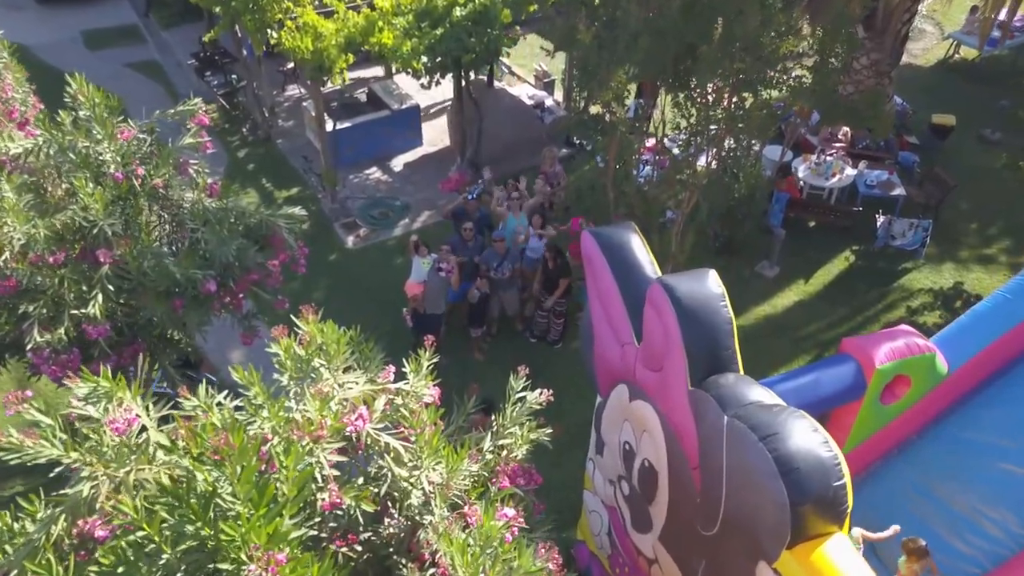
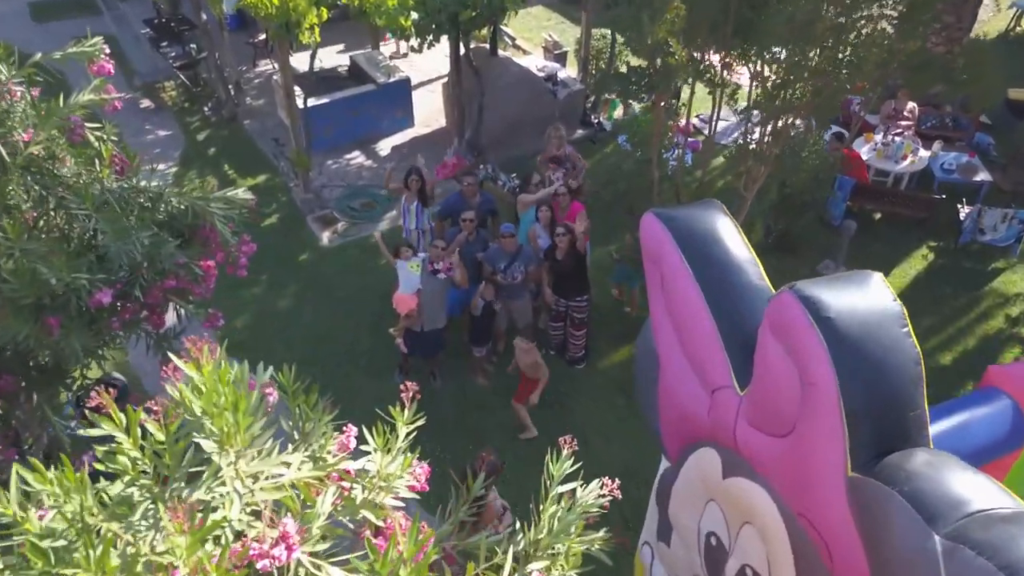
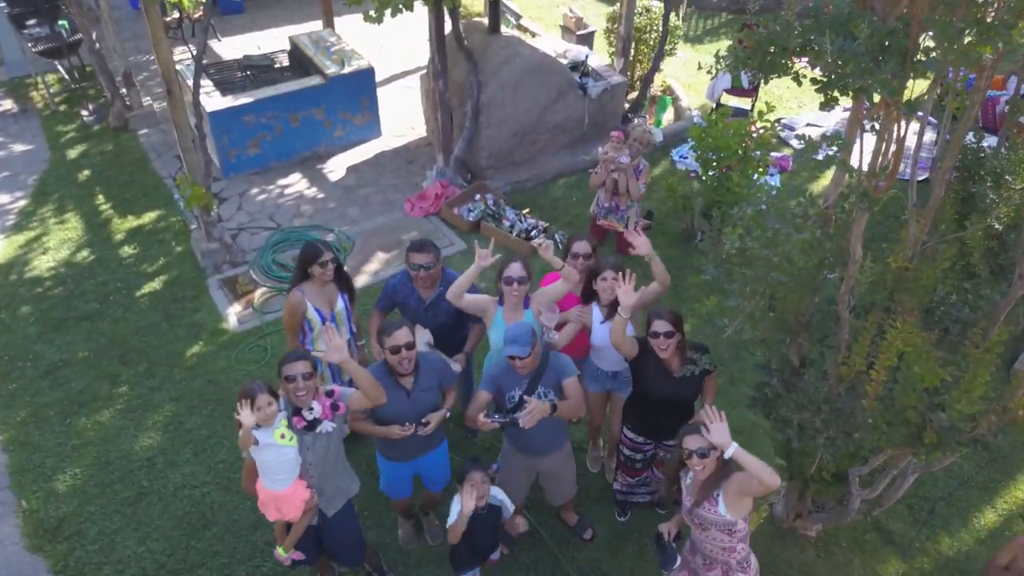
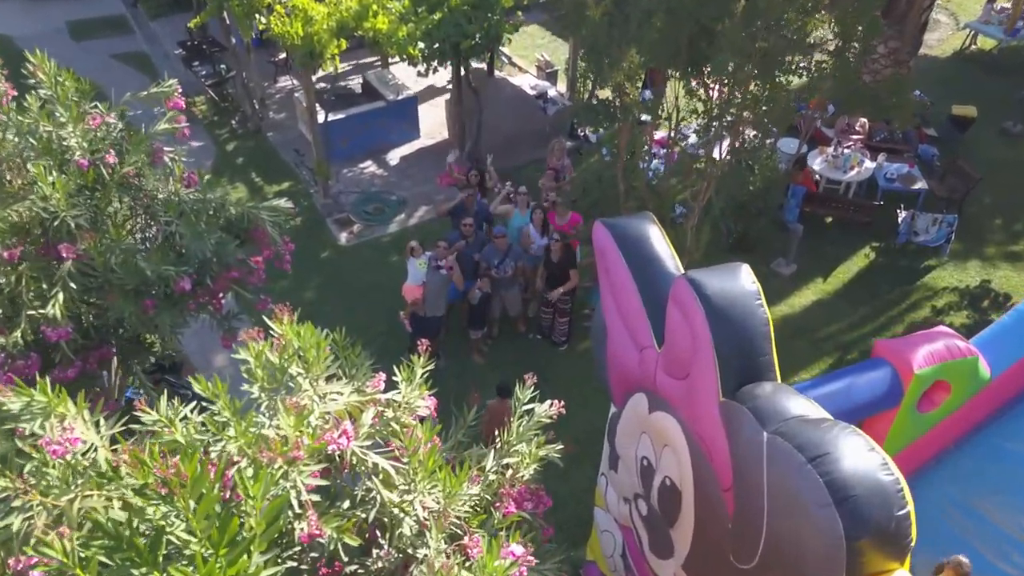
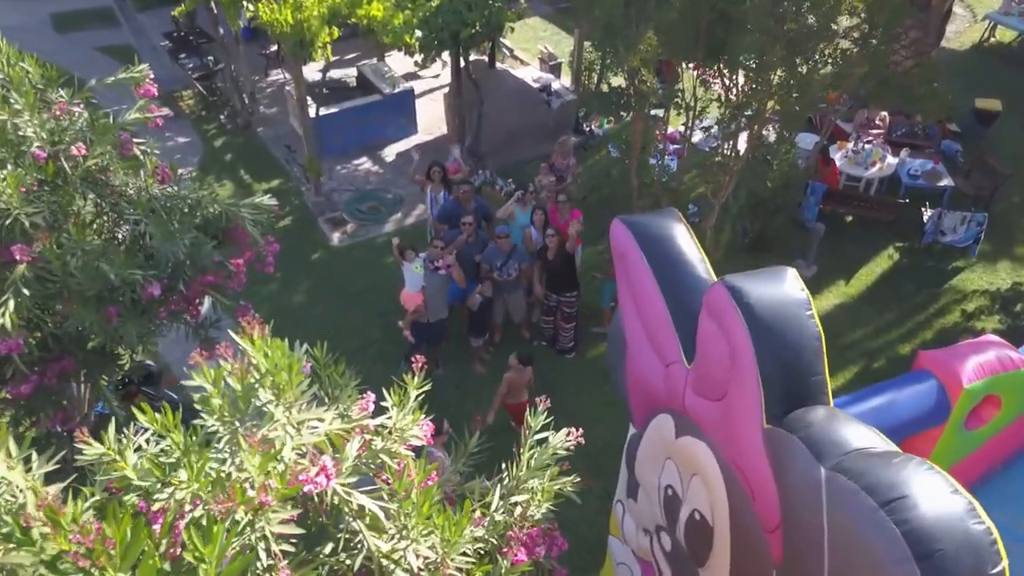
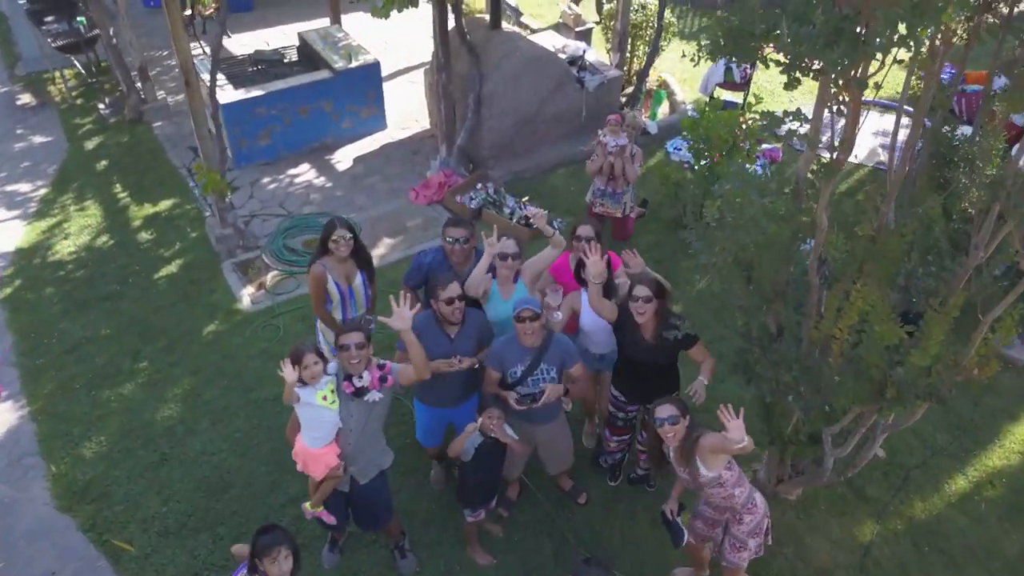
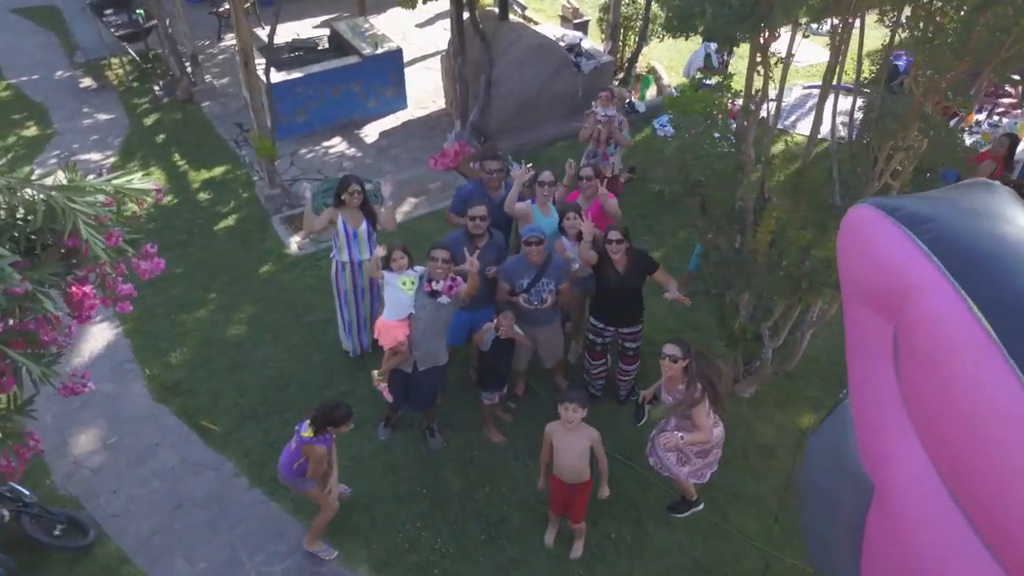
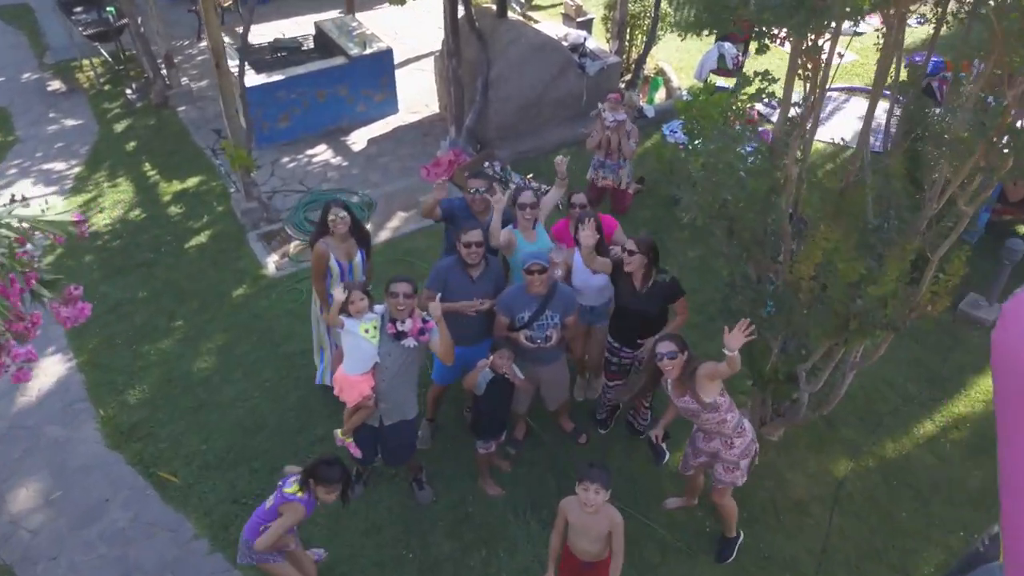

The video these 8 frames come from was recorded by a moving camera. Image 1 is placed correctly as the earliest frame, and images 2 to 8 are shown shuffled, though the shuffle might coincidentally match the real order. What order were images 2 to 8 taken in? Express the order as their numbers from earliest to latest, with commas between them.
4, 5, 2, 7, 8, 6, 3
